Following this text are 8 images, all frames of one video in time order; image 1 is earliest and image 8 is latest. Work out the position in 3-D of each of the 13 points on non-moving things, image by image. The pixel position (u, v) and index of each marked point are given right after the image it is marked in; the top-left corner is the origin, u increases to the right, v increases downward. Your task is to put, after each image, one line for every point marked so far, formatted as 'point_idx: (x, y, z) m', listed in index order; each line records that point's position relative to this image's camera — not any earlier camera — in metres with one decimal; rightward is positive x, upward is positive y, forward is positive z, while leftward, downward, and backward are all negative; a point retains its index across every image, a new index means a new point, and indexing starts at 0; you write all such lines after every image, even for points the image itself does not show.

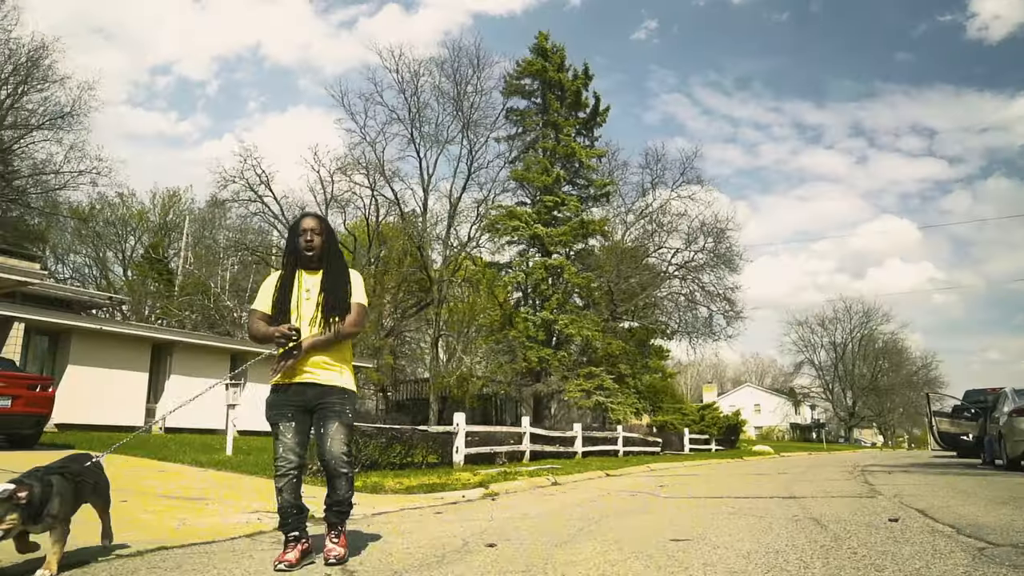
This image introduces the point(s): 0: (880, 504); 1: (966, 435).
0: (+2.9, -1.7, +6.3) m
1: (+9.8, -3.2, +16.9) m
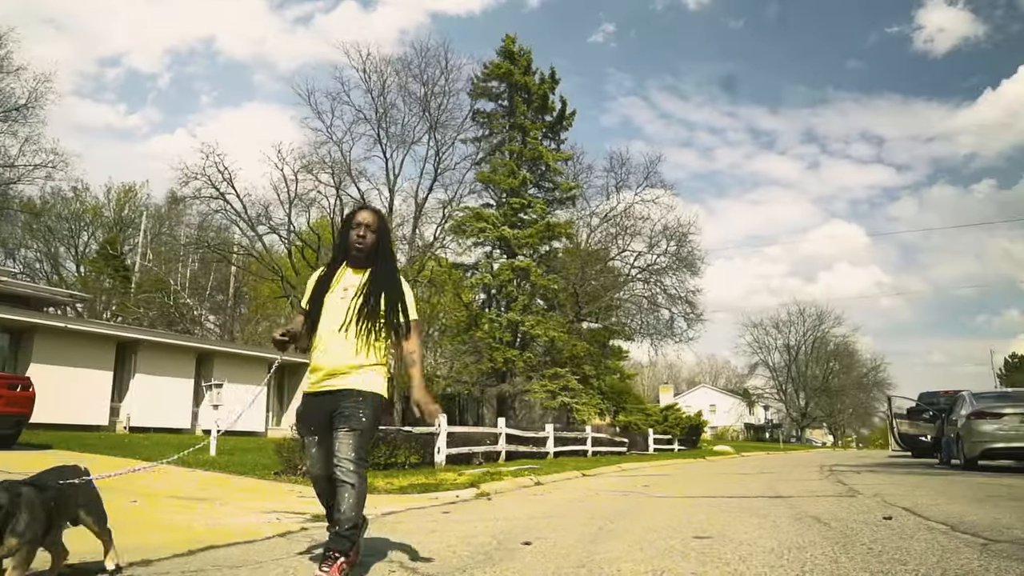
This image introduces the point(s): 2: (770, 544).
0: (+3.0, -1.8, +6.7) m
1: (+9.3, -3.3, +17.7) m
2: (+1.4, -1.3, +4.1) m
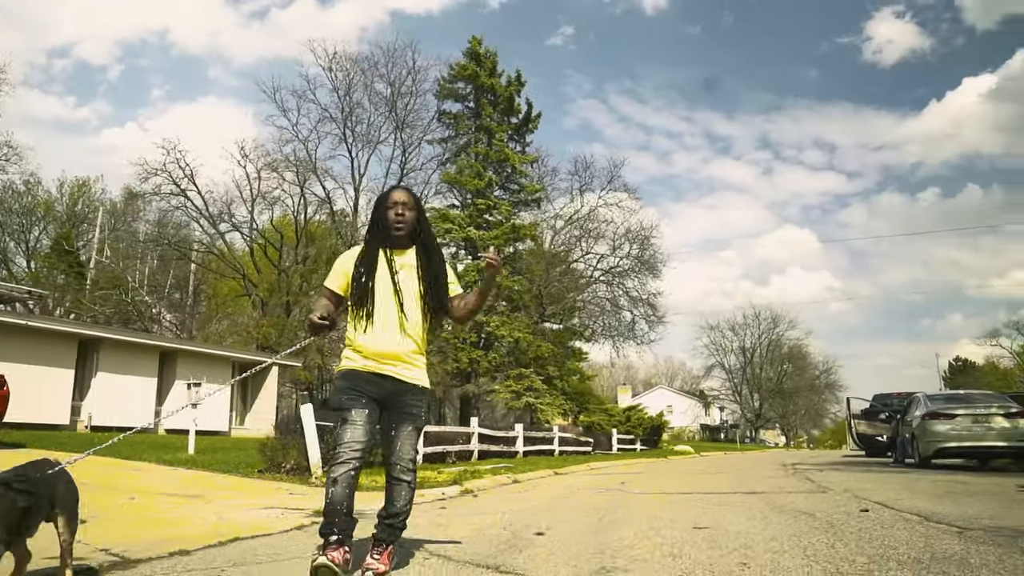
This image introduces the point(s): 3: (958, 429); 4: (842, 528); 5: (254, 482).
0: (+2.9, -1.9, +7.1) m
1: (+8.6, -3.4, +18.4) m
2: (+1.4, -1.4, +4.5) m
3: (+7.8, -2.5, +13.8) m
4: (+2.0, -1.4, +4.7) m
5: (-3.2, -2.3, +9.6) m
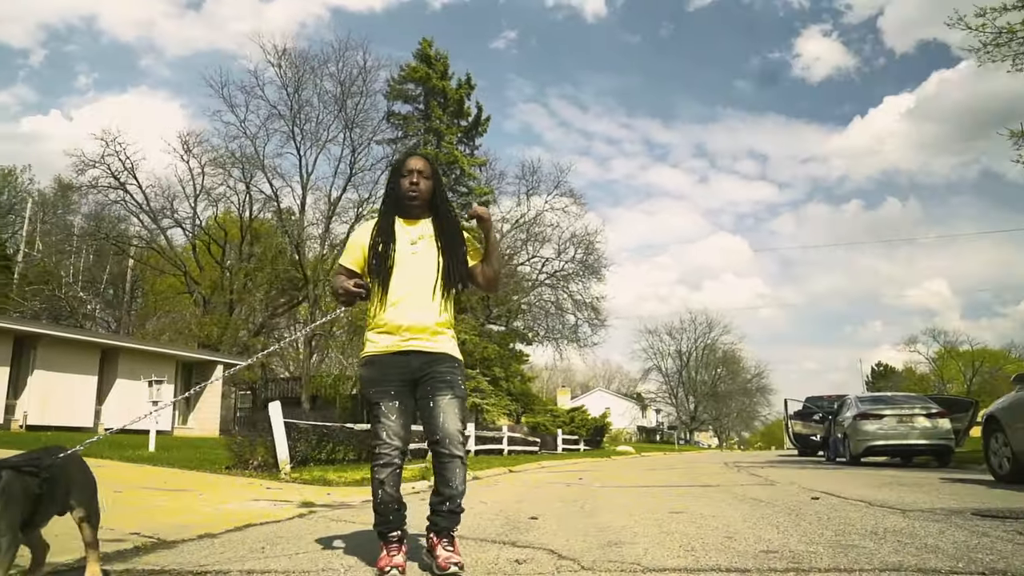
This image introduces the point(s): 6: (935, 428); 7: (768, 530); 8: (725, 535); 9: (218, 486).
0: (+2.7, -2.0, +7.7) m
1: (+7.4, -3.6, +19.5) m
2: (+1.4, -1.4, +5.0) m
3: (+7.0, -2.6, +14.8) m
4: (+2.0, -1.5, +5.3) m
5: (-3.6, -2.3, +9.7) m
6: (+7.8, -2.6, +14.6) m
7: (+1.4, -1.3, +4.2) m
8: (+1.1, -1.2, +4.0) m
9: (-3.3, -2.2, +8.9) m
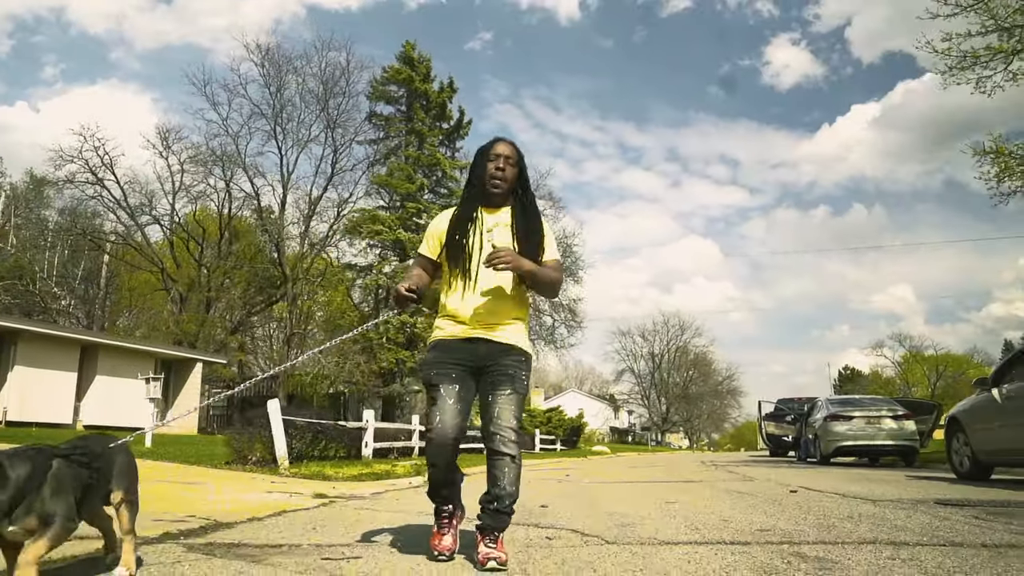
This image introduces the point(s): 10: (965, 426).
0: (+2.7, -2.1, +8.3) m
1: (+7.0, -3.8, +20.2) m
2: (+1.5, -1.5, +5.5) m
3: (+6.7, -2.8, +15.5) m
4: (+2.0, -1.6, +5.8) m
5: (-3.7, -2.3, +10.1) m
6: (+7.5, -2.7, +15.3) m
7: (+1.5, -1.4, +4.8) m
8: (+1.2, -1.3, +4.5) m
9: (-3.4, -2.2, +9.3) m
10: (+5.5, -1.7, +9.6) m
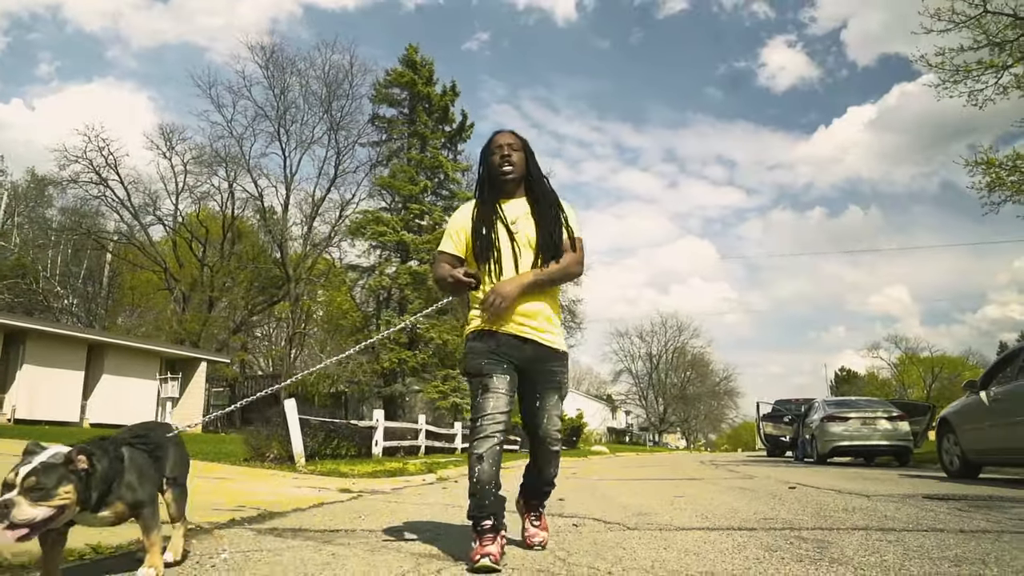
0: (+2.8, -2.1, +8.7) m
1: (+7.1, -3.9, +20.6) m
2: (+1.6, -1.6, +5.9) m
3: (+6.8, -2.9, +16.0) m
4: (+2.2, -1.6, +6.2) m
5: (-3.5, -2.4, +10.5) m
6: (+7.6, -2.8, +15.8) m
7: (+1.6, -1.4, +5.2) m
8: (+1.3, -1.4, +4.9) m
9: (-3.3, -2.3, +9.7) m
10: (+5.6, -1.8, +10.0) m
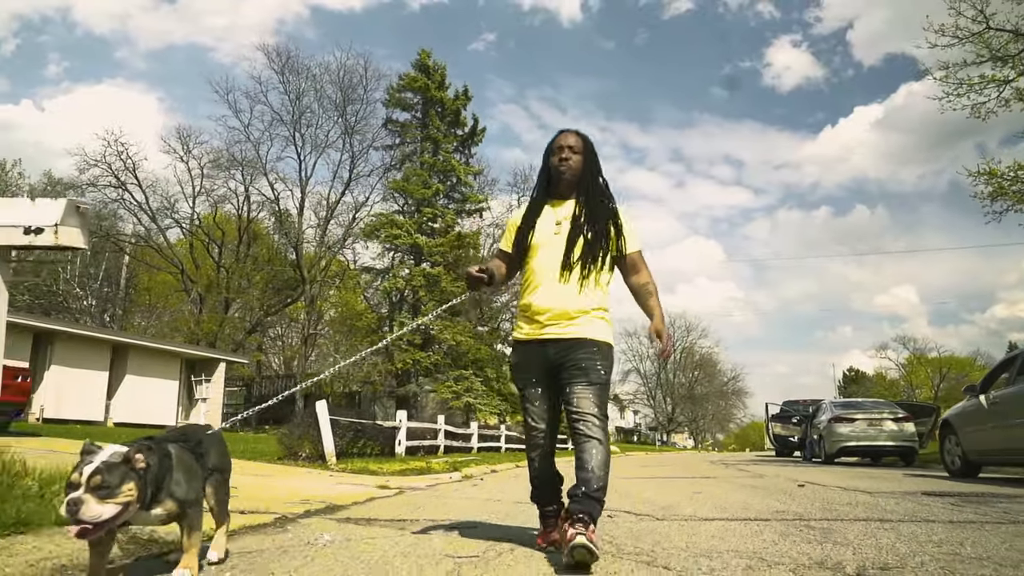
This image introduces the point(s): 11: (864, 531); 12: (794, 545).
0: (+3.1, -2.2, +9.3) m
1: (+7.5, -4.0, +21.1) m
2: (+1.9, -1.7, +6.5) m
3: (+7.2, -3.0, +16.5) m
4: (+2.4, -1.7, +6.8) m
5: (-3.2, -2.5, +11.1) m
6: (+8.0, -2.9, +16.2) m
7: (+1.9, -1.6, +5.7) m
8: (+1.6, -1.5, +5.4) m
9: (-3.0, -2.4, +10.3) m
10: (+5.9, -1.9, +10.5) m
11: (+1.6, -1.1, +3.7) m
12: (+1.2, -1.1, +3.3) m
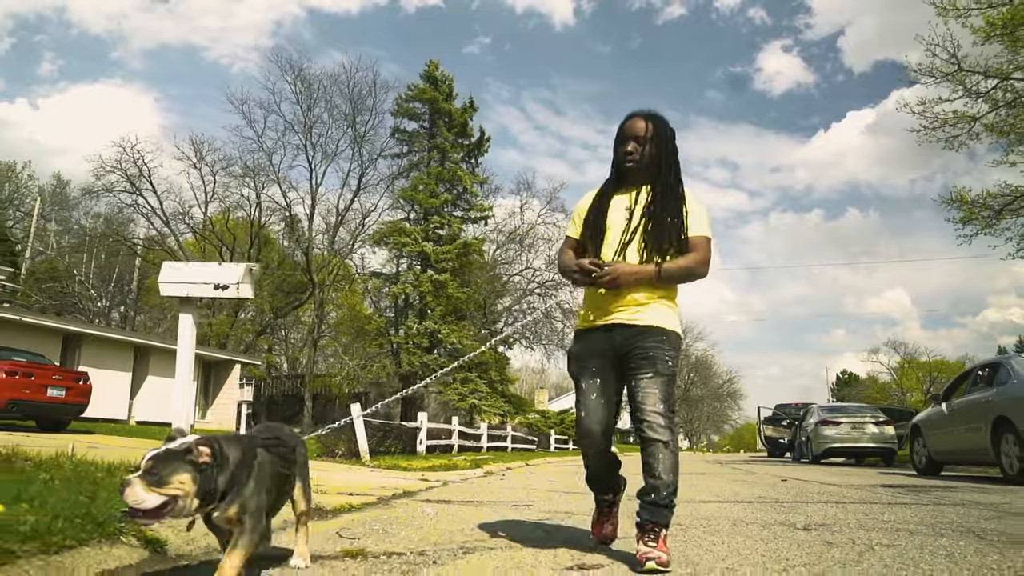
0: (+3.4, -2.5, +10.6) m
1: (+7.7, -4.3, +22.5) m
2: (+2.2, -2.0, +7.8) m
3: (+7.4, -3.3, +17.8) m
4: (+2.7, -2.0, +8.1) m
5: (-3.0, -2.7, +12.4) m
6: (+8.2, -3.2, +17.6) m
7: (+2.2, -1.8, +7.1) m
8: (+1.9, -1.8, +6.8) m
9: (-2.7, -2.6, +11.6) m
10: (+6.2, -2.2, +11.9) m
11: (+2.0, -1.4, +5.0) m
12: (+1.5, -1.3, +4.6) m
